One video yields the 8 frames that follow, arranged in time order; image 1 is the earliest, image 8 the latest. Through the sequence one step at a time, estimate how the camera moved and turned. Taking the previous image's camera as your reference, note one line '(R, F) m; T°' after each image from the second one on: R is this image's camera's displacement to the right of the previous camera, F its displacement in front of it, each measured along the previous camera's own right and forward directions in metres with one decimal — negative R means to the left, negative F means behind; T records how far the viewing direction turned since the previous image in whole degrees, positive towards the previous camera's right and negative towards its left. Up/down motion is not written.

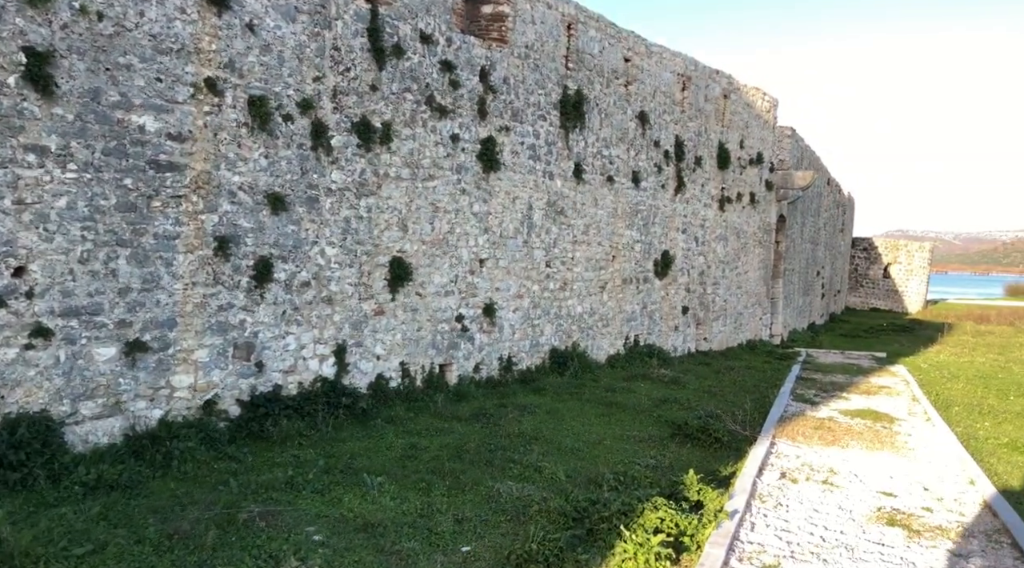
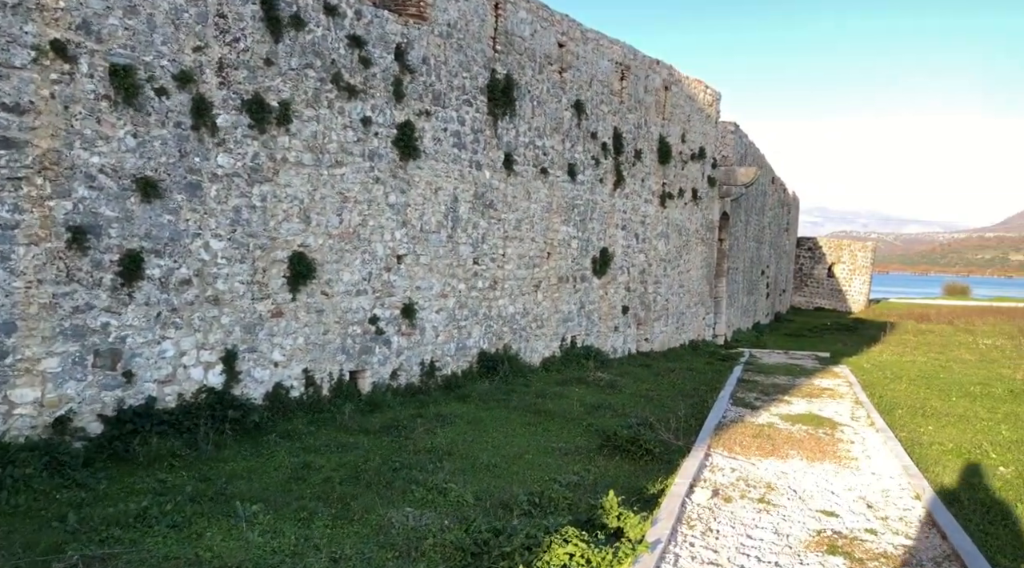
(+0.4, +0.7) m; +4°
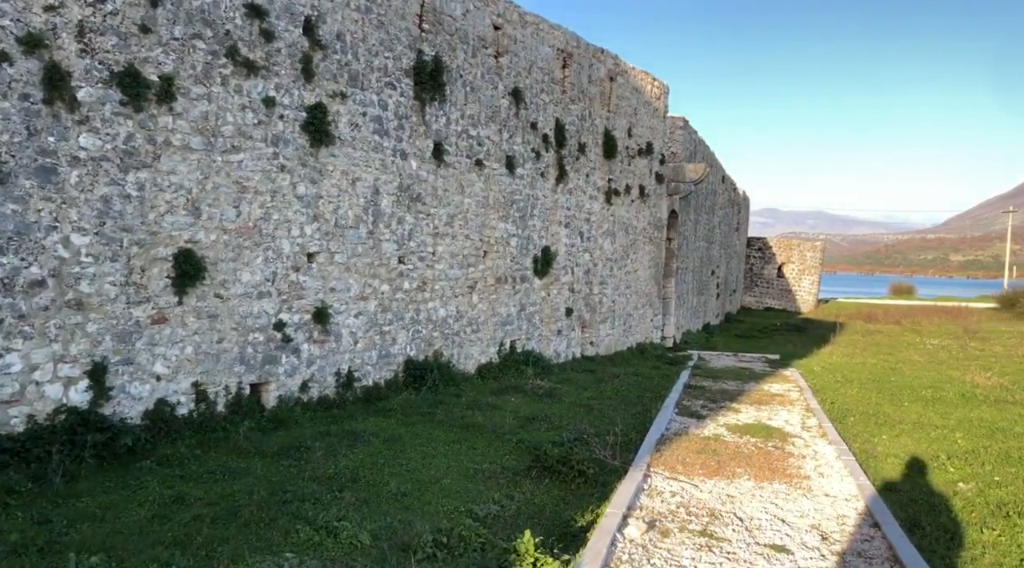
(+0.4, +0.7) m; +4°
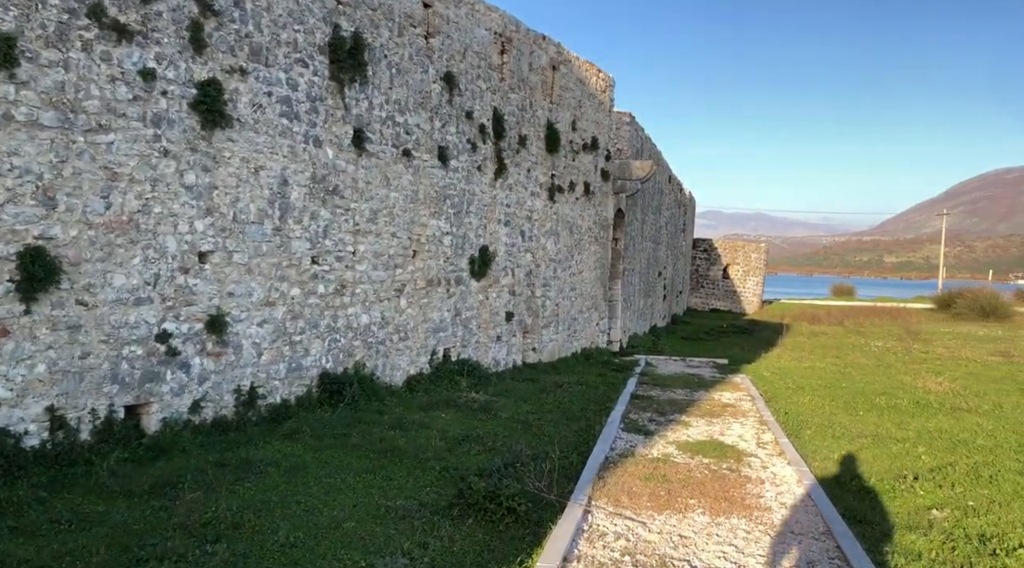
(+0.2, +0.8) m; +4°
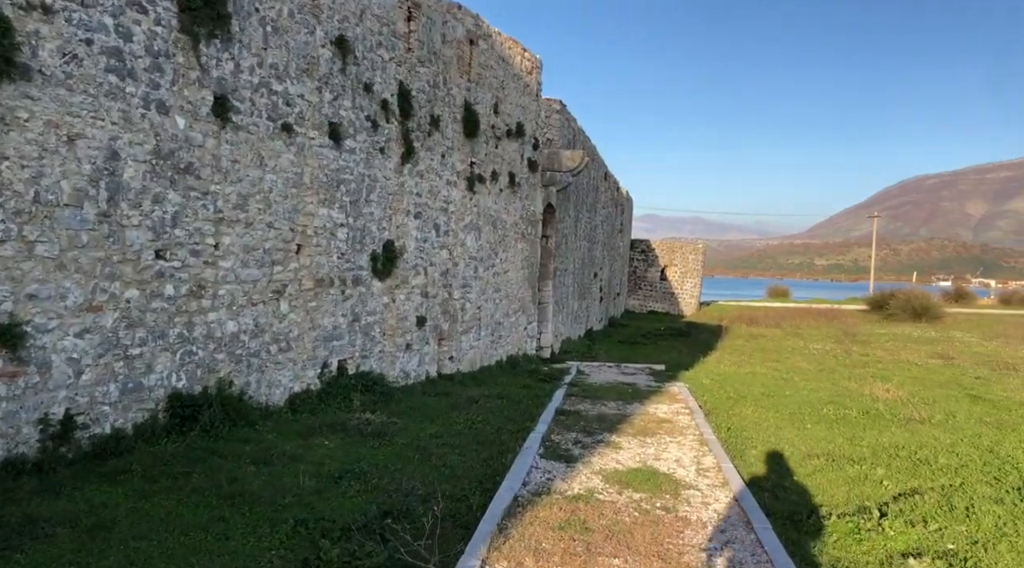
(+0.4, +1.2) m; +5°
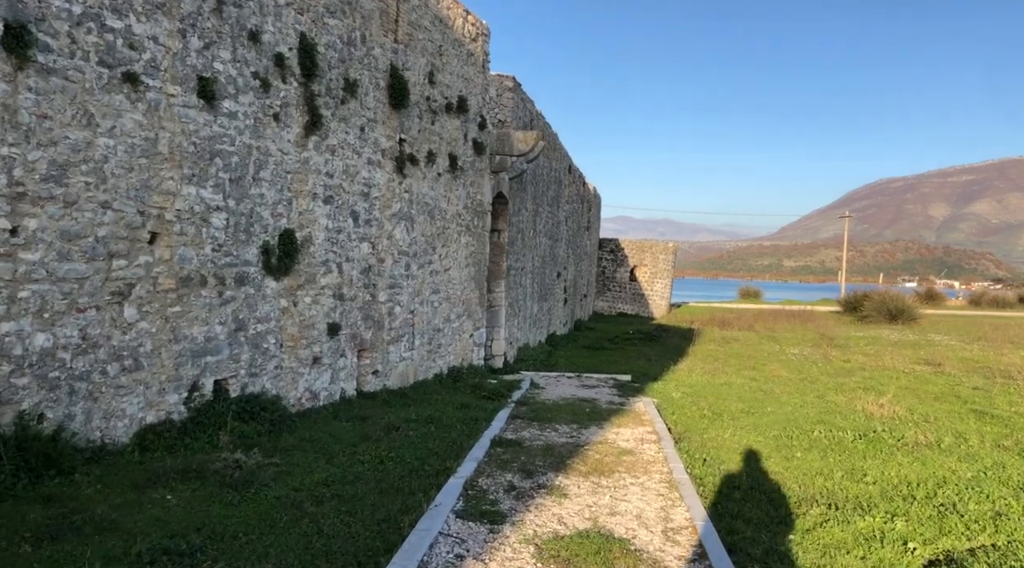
(+0.5, +1.6) m; +2°
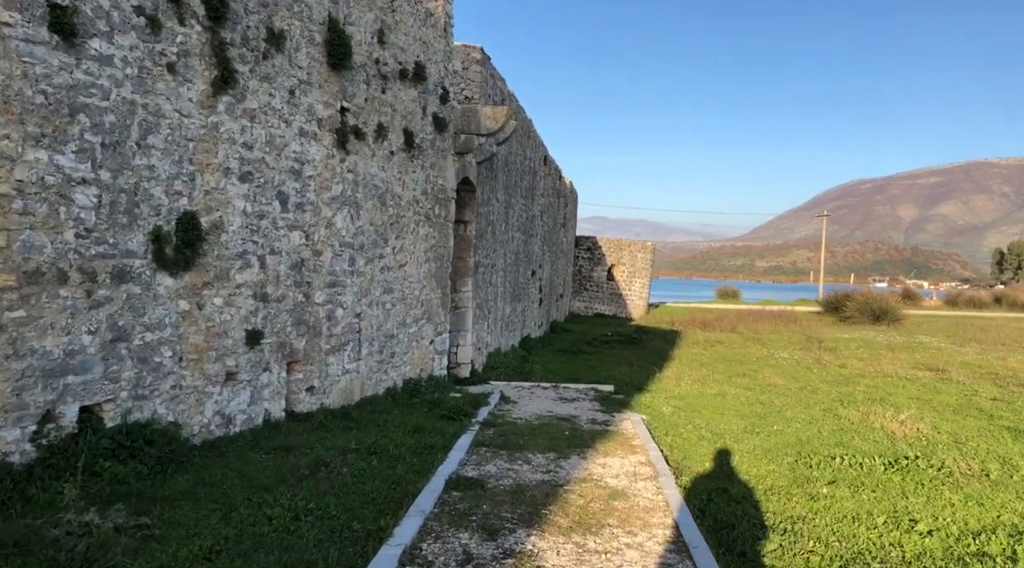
(+0.1, +1.4) m; +2°
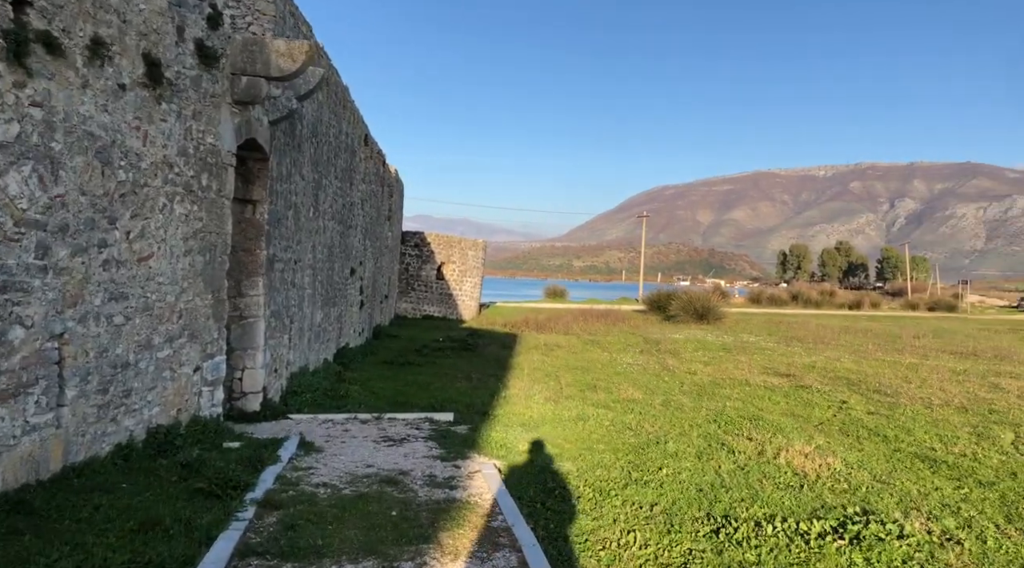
(+0.2, +2.3) m; +15°
